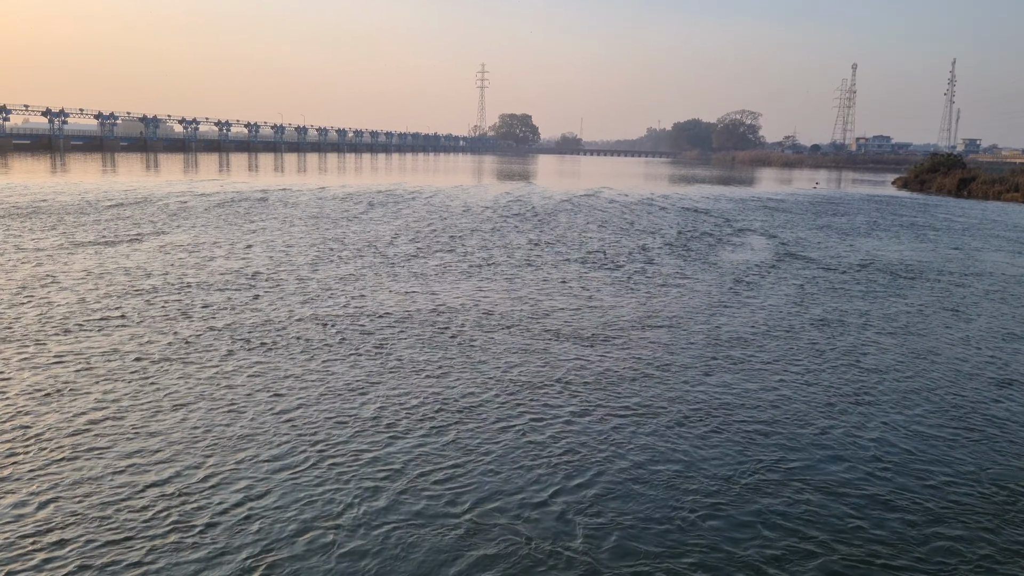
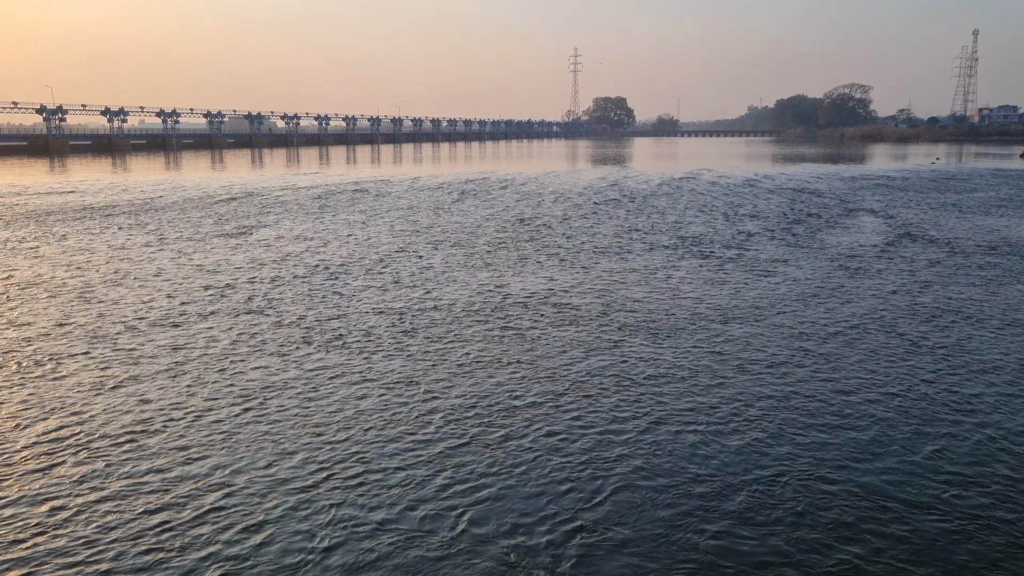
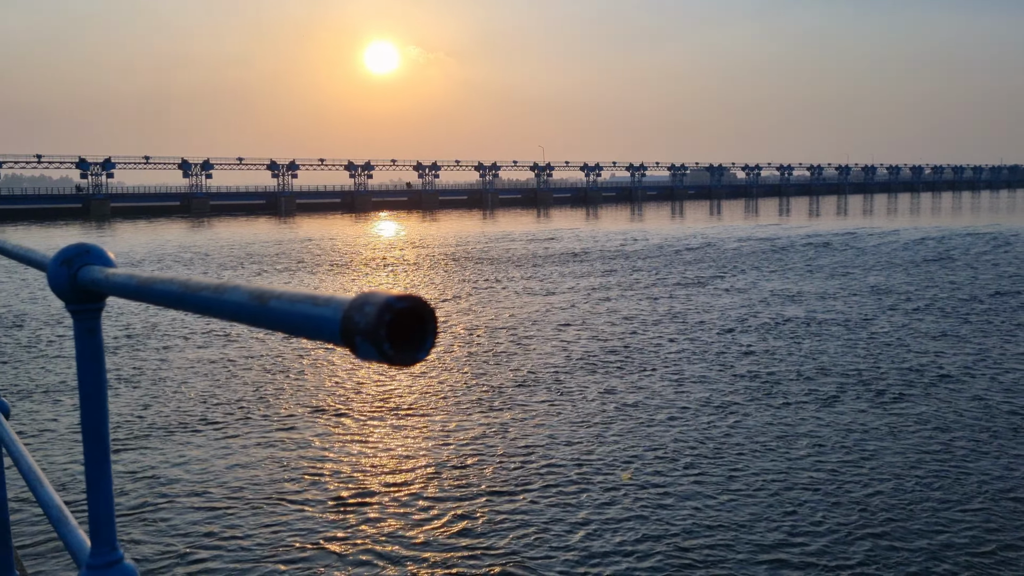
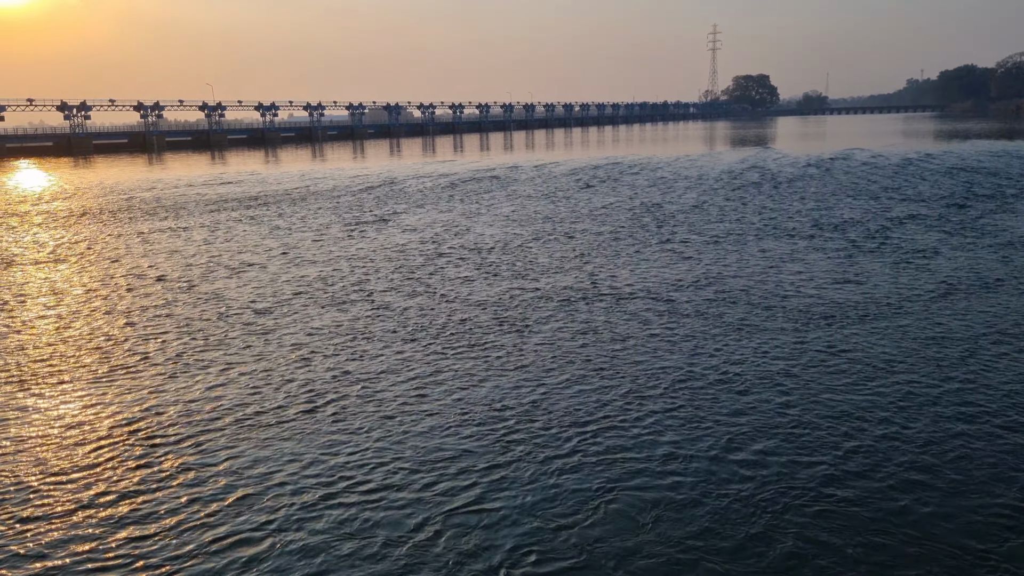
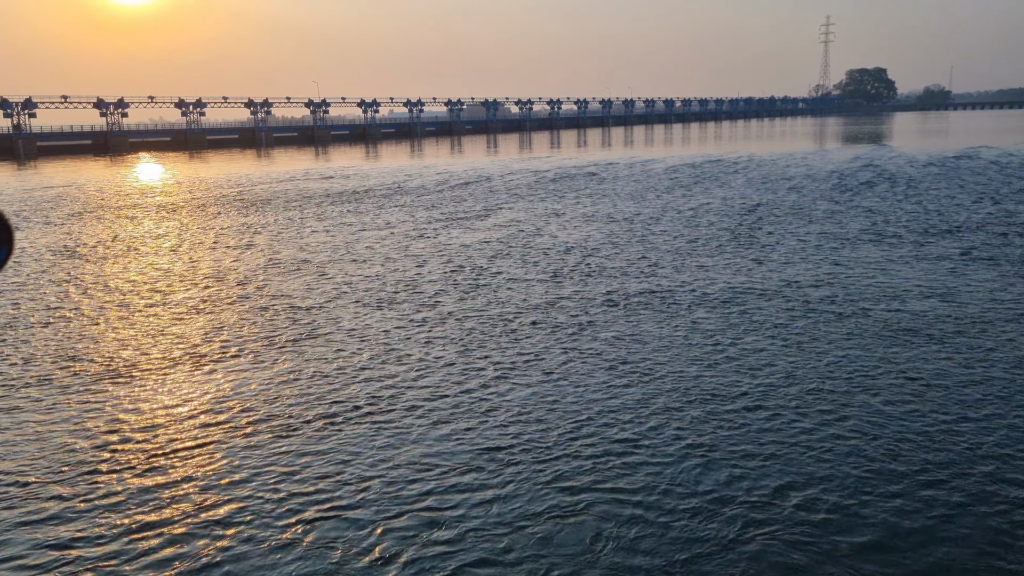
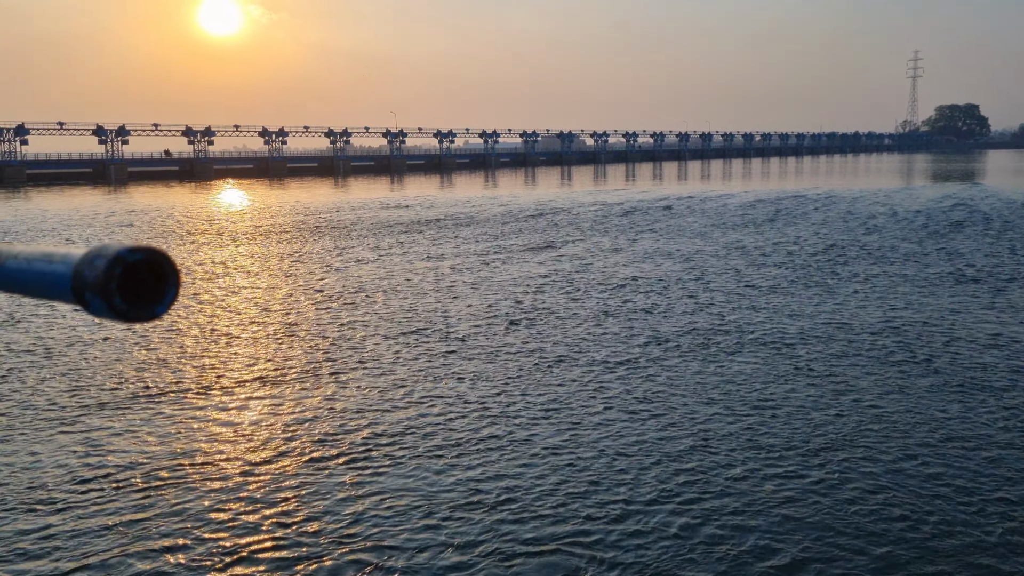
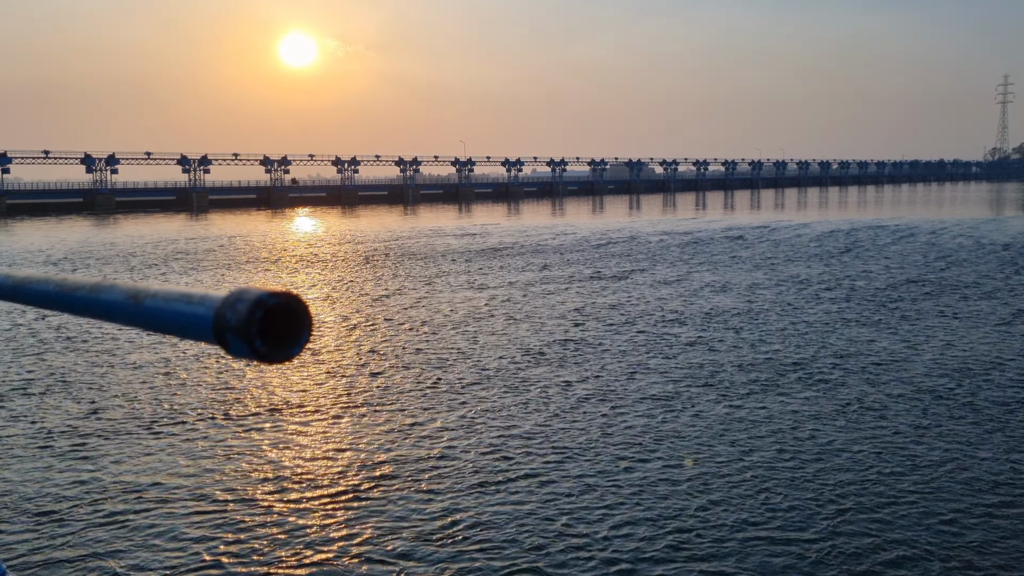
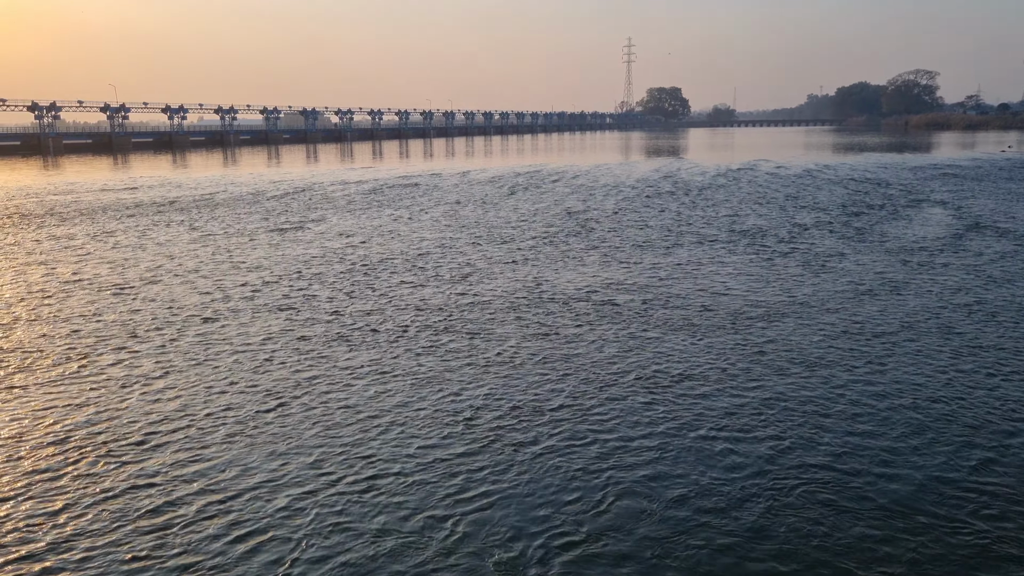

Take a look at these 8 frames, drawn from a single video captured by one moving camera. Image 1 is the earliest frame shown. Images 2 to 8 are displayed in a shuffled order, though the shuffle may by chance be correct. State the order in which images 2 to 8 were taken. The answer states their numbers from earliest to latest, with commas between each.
2, 8, 4, 5, 6, 7, 3
